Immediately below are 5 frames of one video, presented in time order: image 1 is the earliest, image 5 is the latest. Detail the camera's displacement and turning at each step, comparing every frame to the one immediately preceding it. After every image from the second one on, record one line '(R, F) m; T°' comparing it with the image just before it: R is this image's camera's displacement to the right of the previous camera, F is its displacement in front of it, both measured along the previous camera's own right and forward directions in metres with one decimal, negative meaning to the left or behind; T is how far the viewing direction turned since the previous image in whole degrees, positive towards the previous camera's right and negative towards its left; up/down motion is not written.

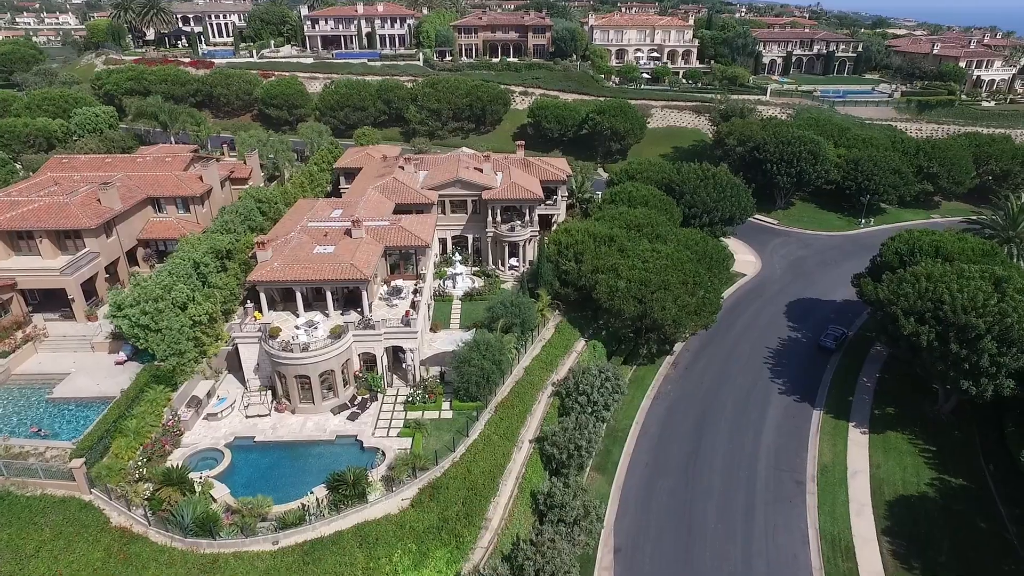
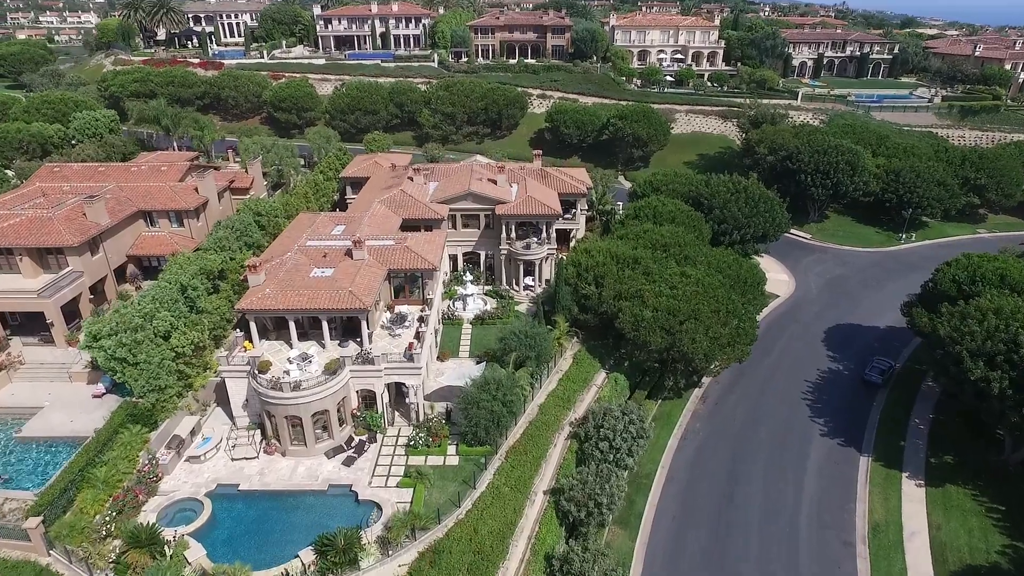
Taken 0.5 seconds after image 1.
(0.0, +3.7) m; -1°
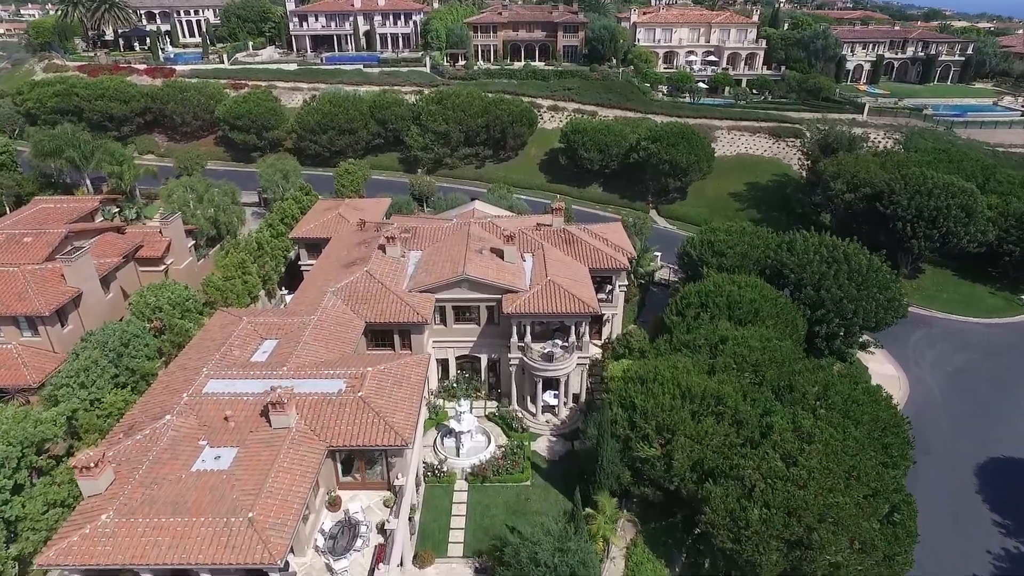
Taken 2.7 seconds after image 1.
(-0.7, +15.0) m; 0°
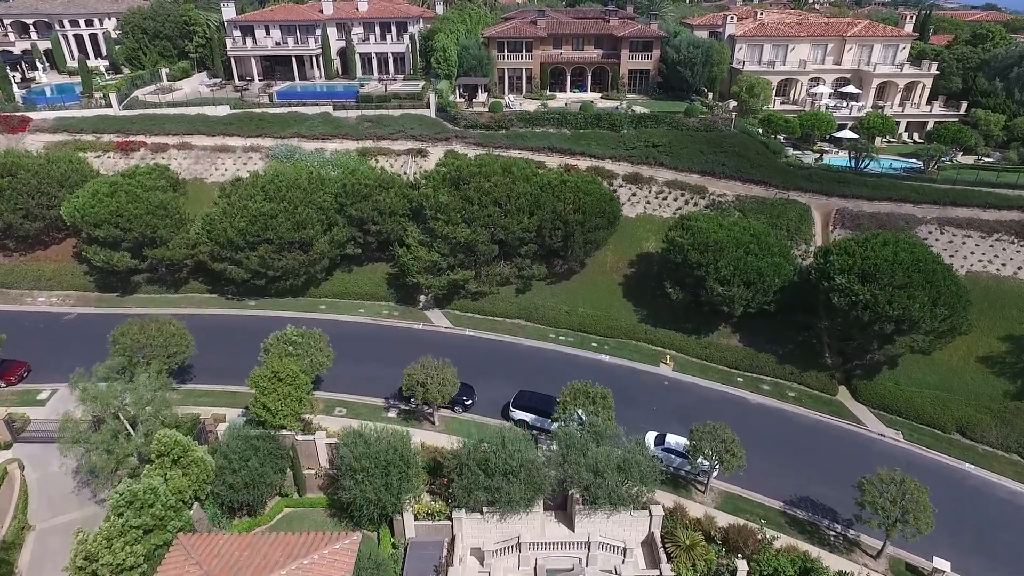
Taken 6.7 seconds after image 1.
(-4.9, +29.8) m; 0°
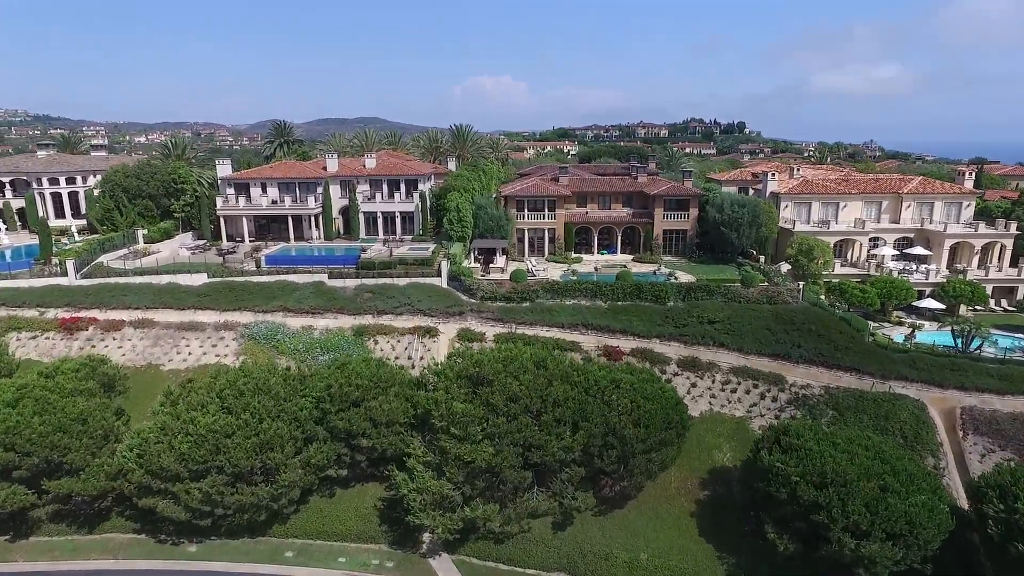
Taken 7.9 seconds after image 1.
(-1.7, +9.4) m; 0°
